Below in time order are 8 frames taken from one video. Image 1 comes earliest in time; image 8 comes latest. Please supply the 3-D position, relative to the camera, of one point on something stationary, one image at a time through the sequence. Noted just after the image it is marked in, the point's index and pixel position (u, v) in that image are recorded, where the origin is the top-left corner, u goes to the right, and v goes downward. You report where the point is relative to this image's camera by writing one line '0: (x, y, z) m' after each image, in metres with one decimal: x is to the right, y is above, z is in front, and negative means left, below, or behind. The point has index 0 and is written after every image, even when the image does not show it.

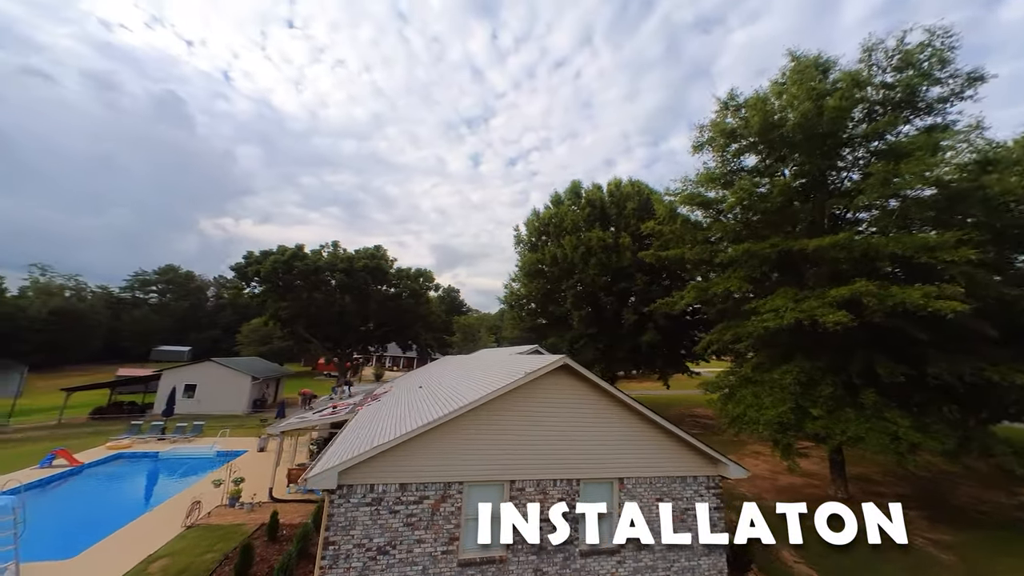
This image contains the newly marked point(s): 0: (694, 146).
0: (+7.9, +6.1, +19.0) m
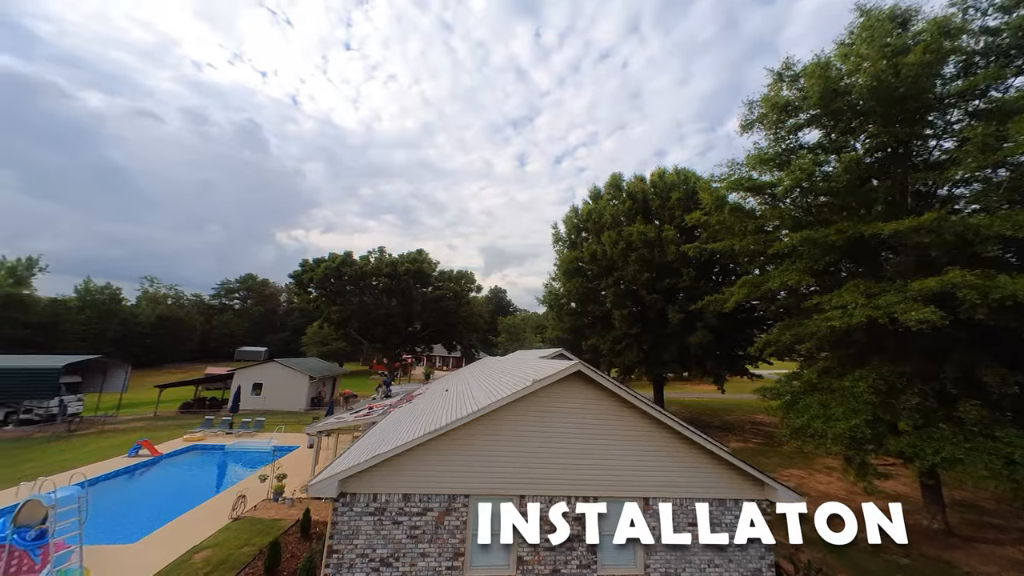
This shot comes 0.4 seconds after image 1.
0: (+9.0, +6.3, +16.9) m
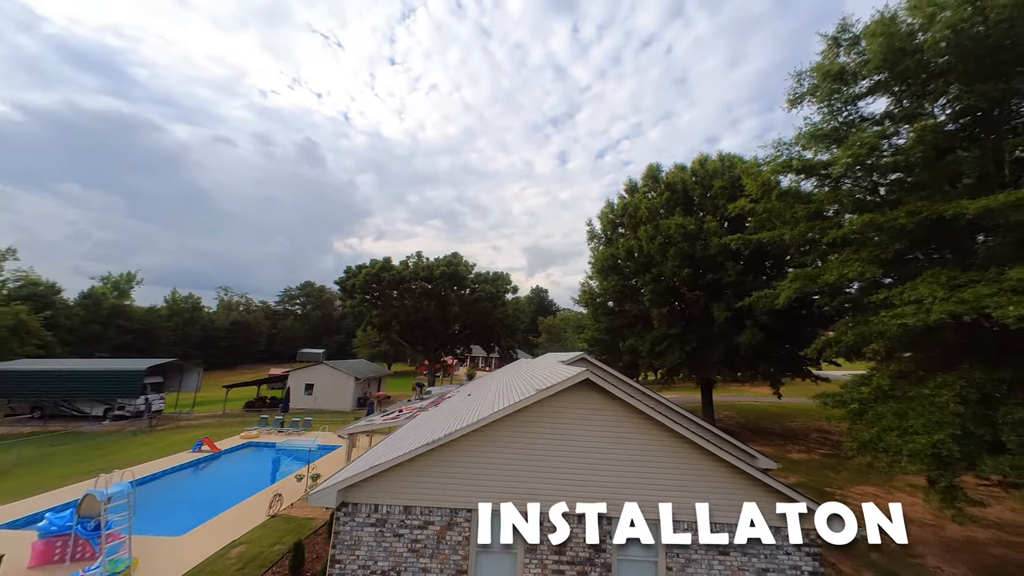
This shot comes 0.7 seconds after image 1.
0: (+9.7, +6.5, +15.0) m
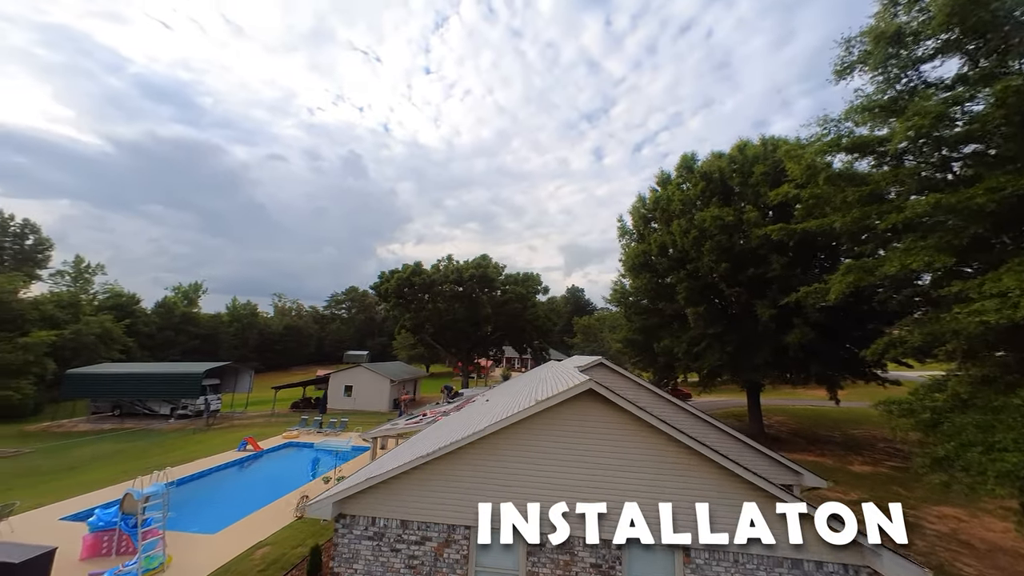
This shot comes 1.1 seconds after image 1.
0: (+10.1, +6.7, +13.3) m
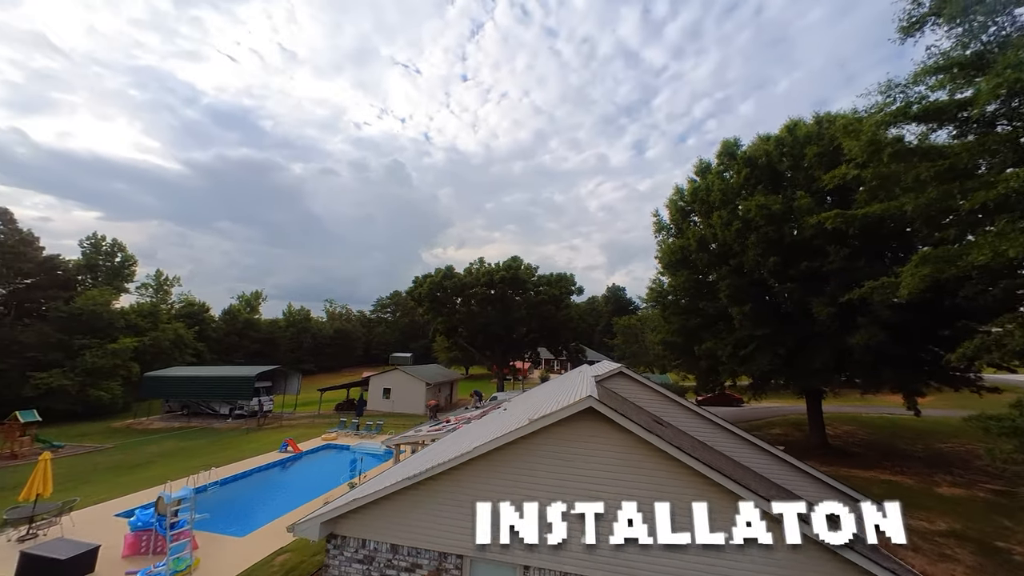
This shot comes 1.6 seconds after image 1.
0: (+10.4, +6.8, +11.4) m
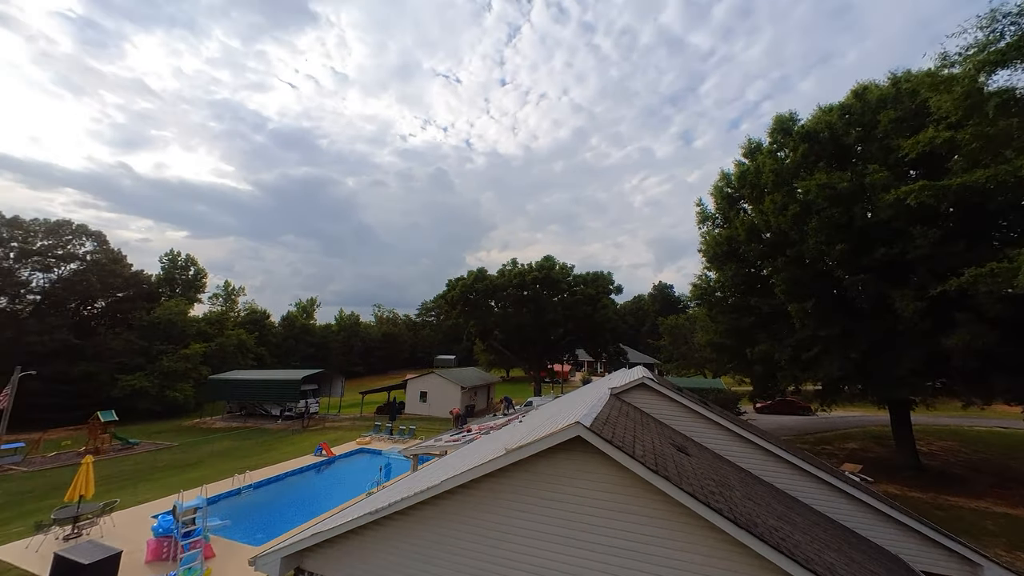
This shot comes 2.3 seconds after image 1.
0: (+10.5, +7.1, +9.0) m
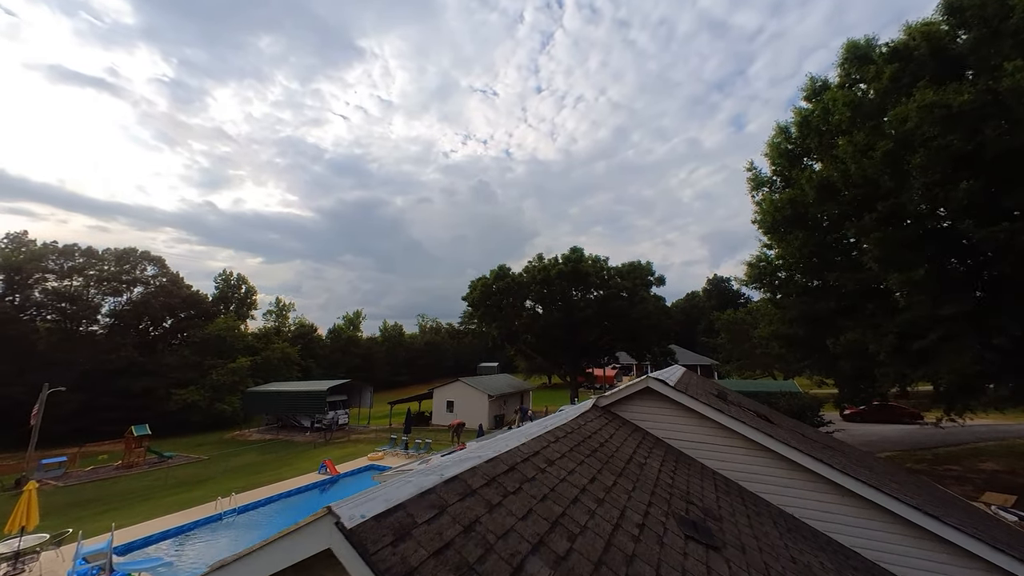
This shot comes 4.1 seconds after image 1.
0: (+9.4, +8.1, +5.1) m
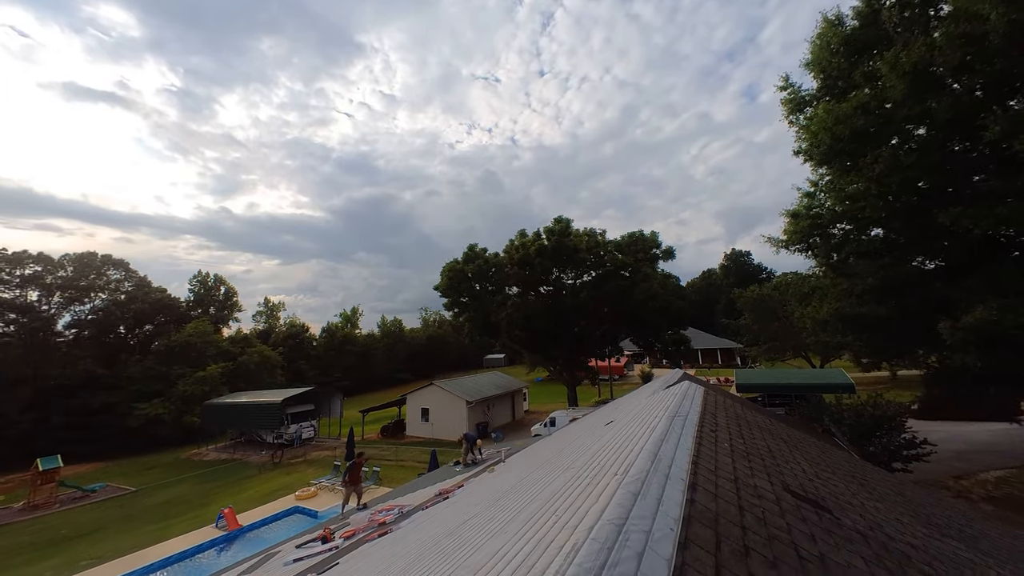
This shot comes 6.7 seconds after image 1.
0: (+7.0, +8.9, -0.4) m
